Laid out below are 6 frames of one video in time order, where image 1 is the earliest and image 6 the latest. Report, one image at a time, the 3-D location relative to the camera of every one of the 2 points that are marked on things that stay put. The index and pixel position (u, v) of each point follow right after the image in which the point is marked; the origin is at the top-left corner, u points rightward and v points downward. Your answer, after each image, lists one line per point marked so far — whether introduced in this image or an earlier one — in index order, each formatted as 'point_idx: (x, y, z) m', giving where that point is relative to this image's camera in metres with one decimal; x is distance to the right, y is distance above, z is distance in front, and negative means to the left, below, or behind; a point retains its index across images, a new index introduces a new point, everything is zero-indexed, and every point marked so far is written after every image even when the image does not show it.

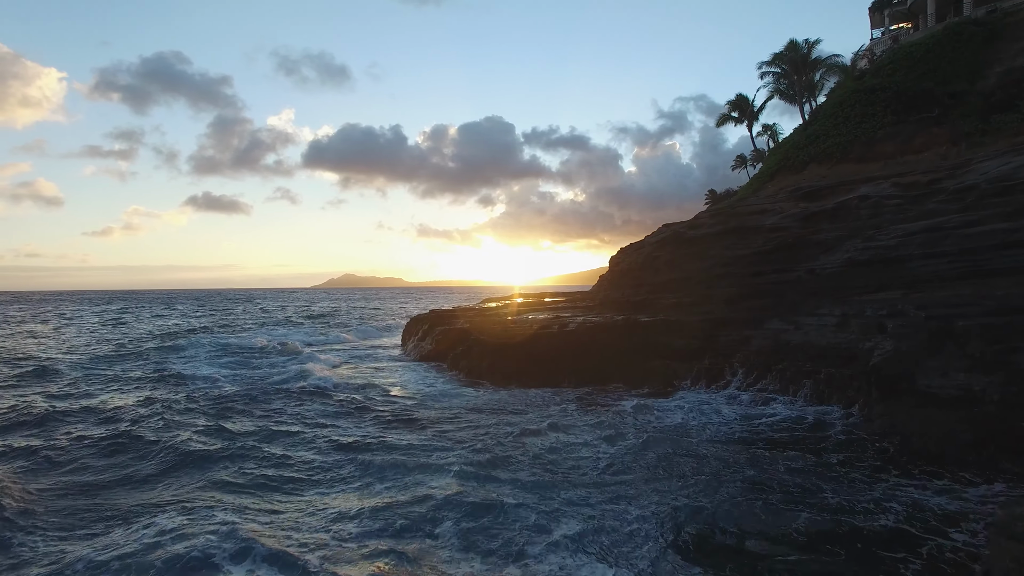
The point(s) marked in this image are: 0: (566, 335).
0: (+1.3, -1.1, +18.0) m
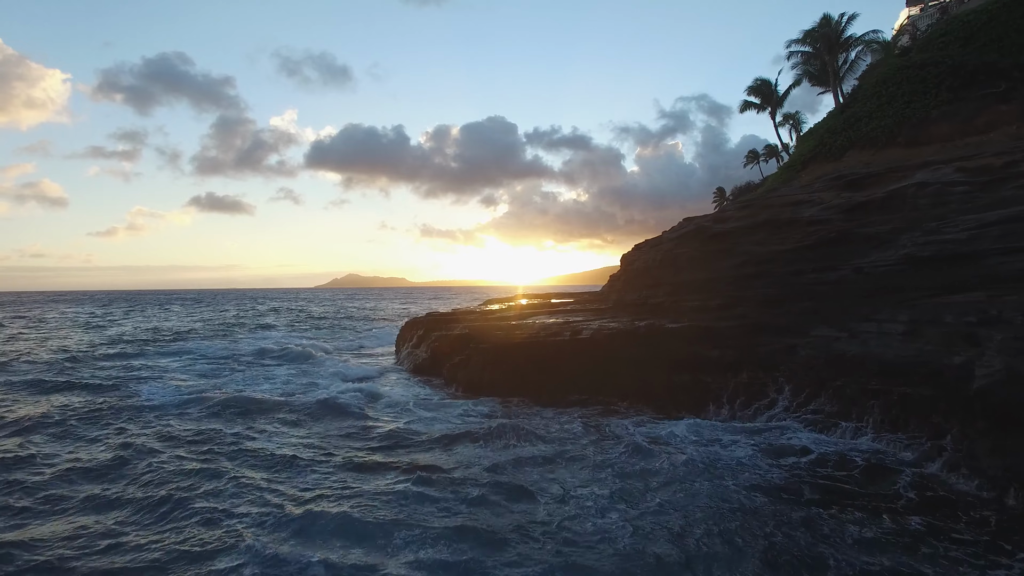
0: (+1.4, -1.2, +15.7) m
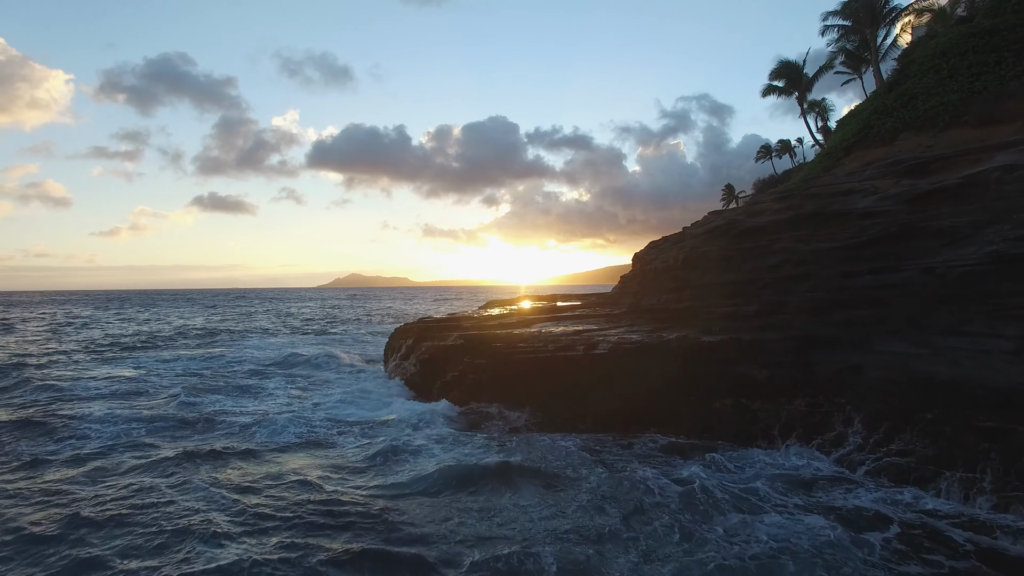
0: (+1.4, -1.2, +13.2) m
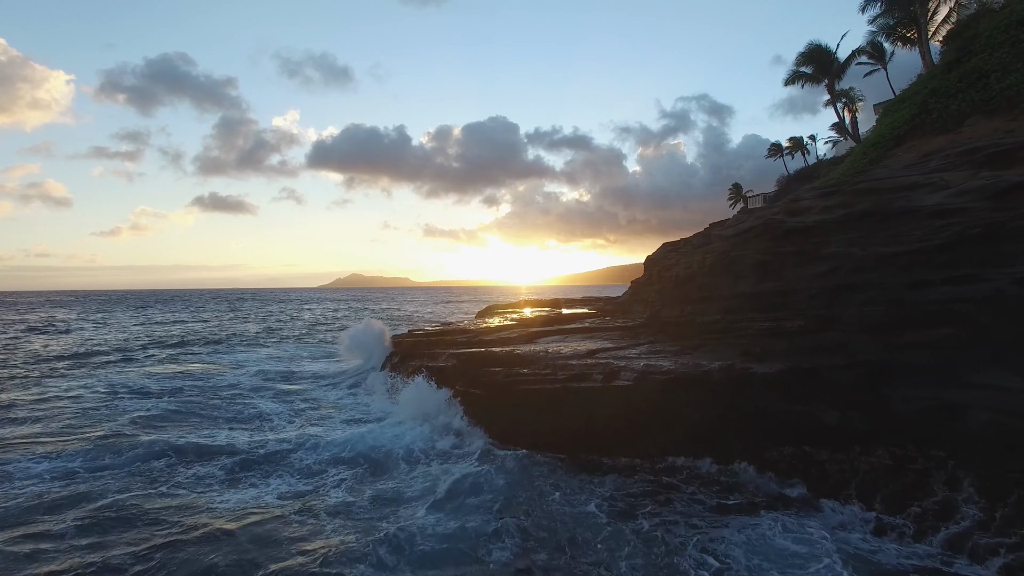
0: (+1.5, -1.5, +10.8) m
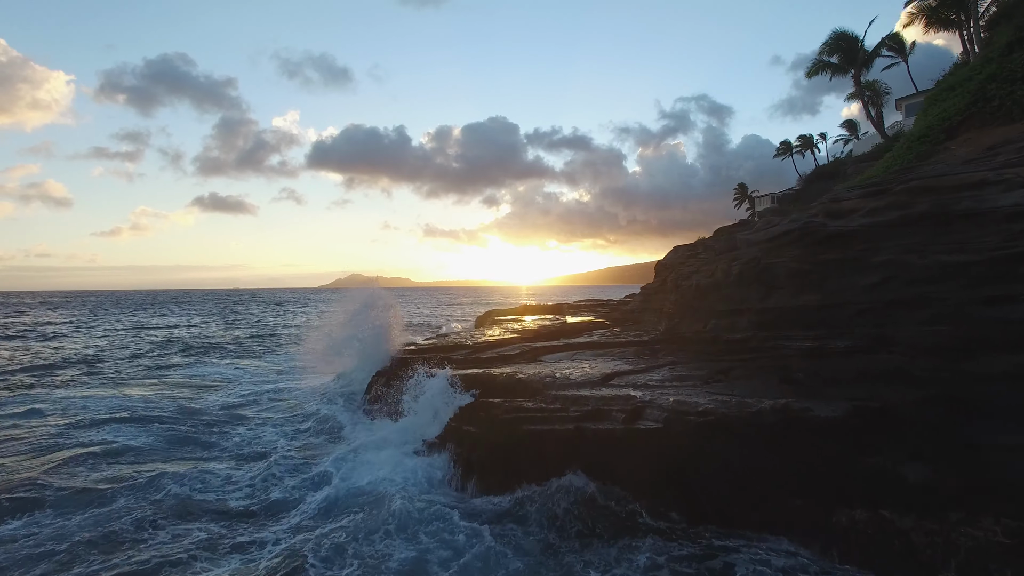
0: (+1.5, -1.7, +8.9) m
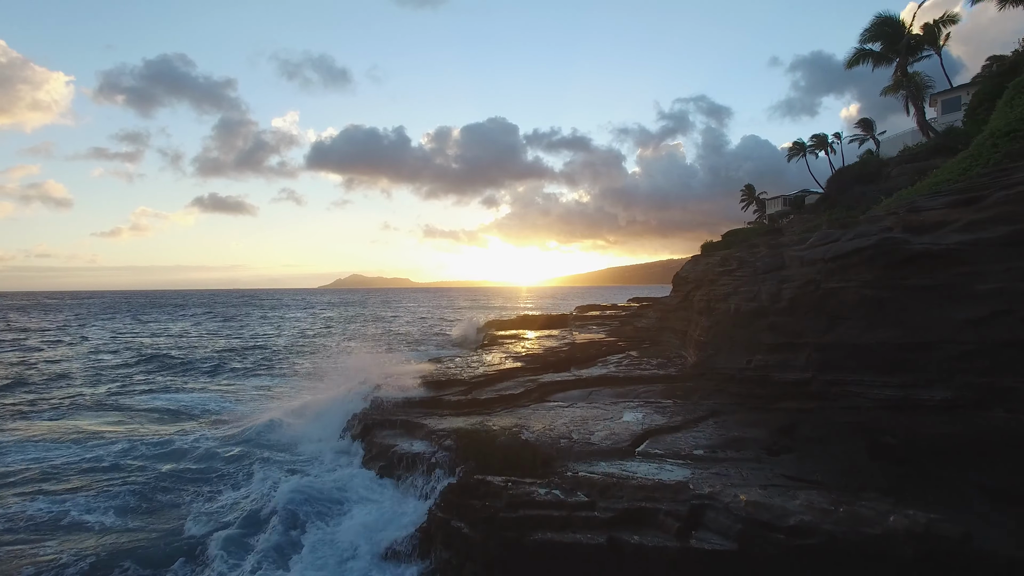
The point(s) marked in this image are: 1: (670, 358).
0: (+1.5, -2.1, +6.4) m
1: (+3.4, -1.3, +16.1) m
